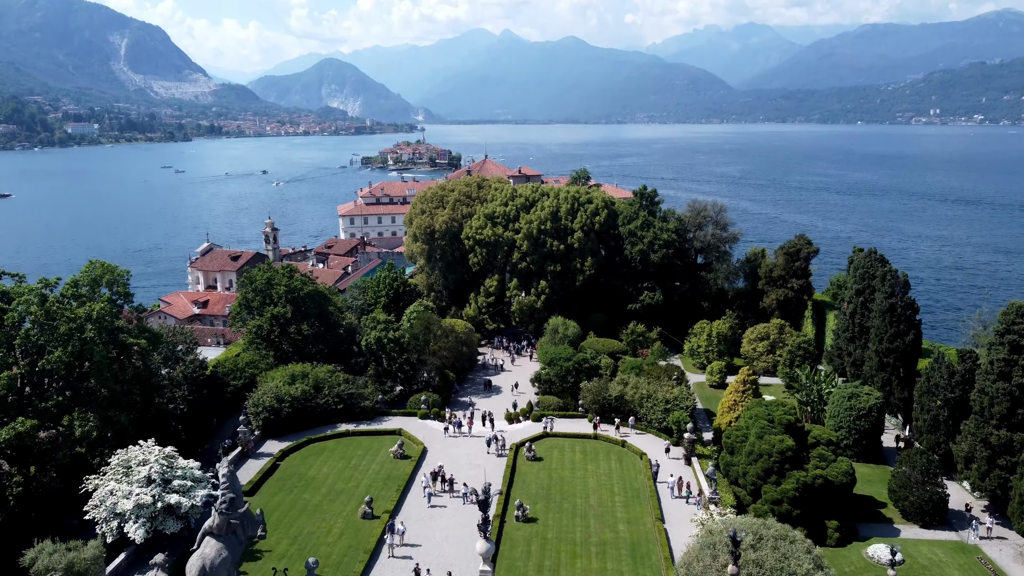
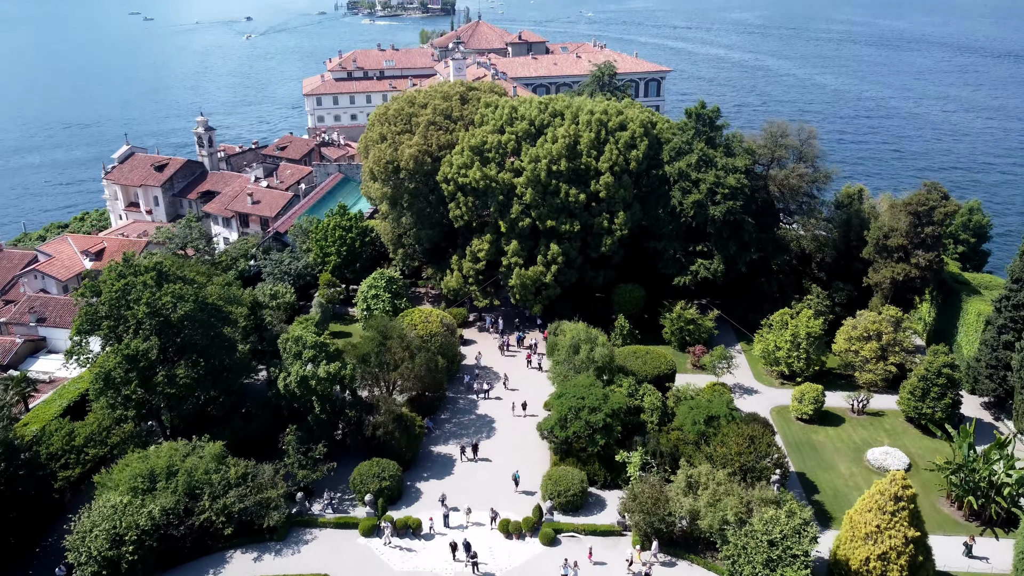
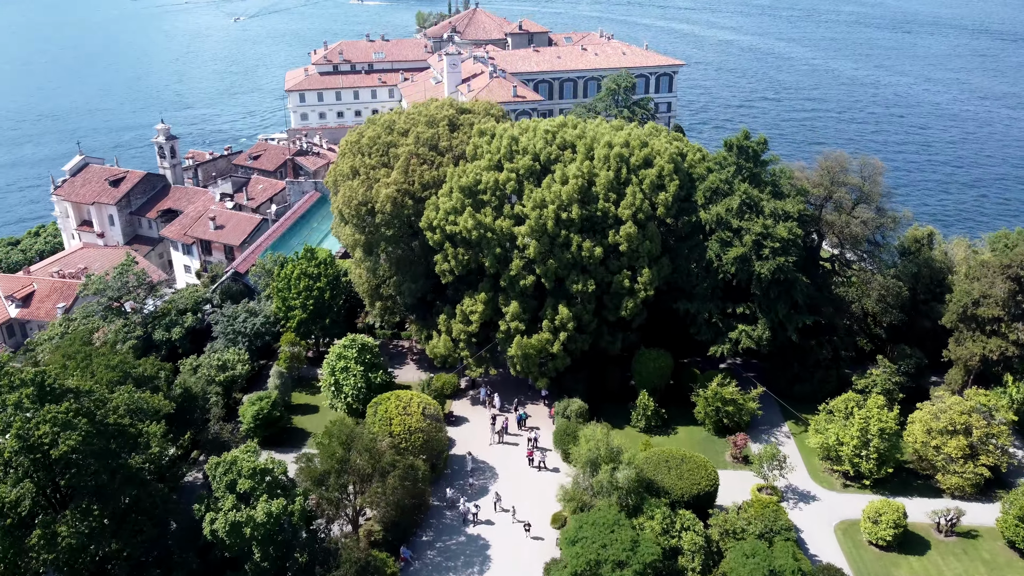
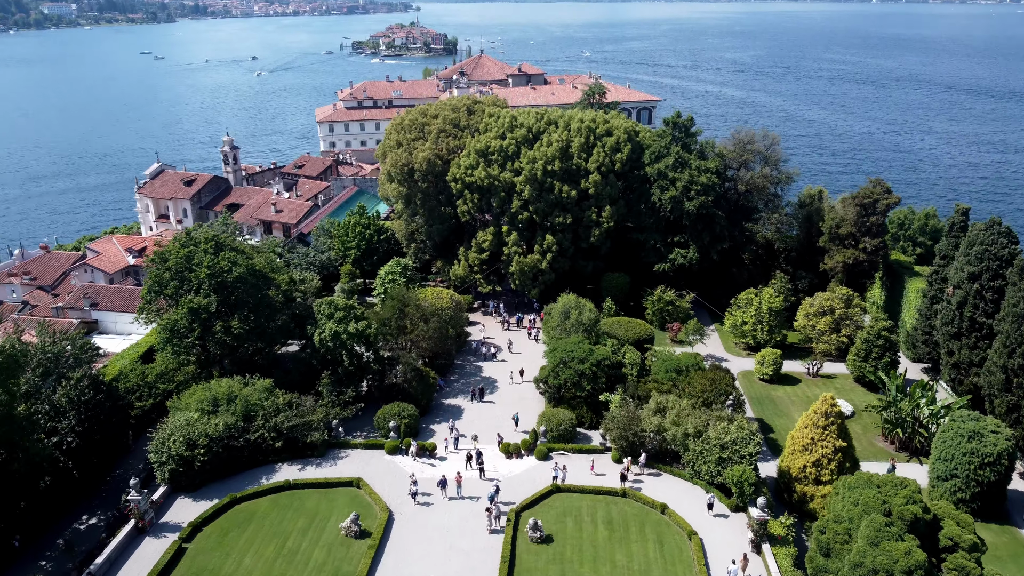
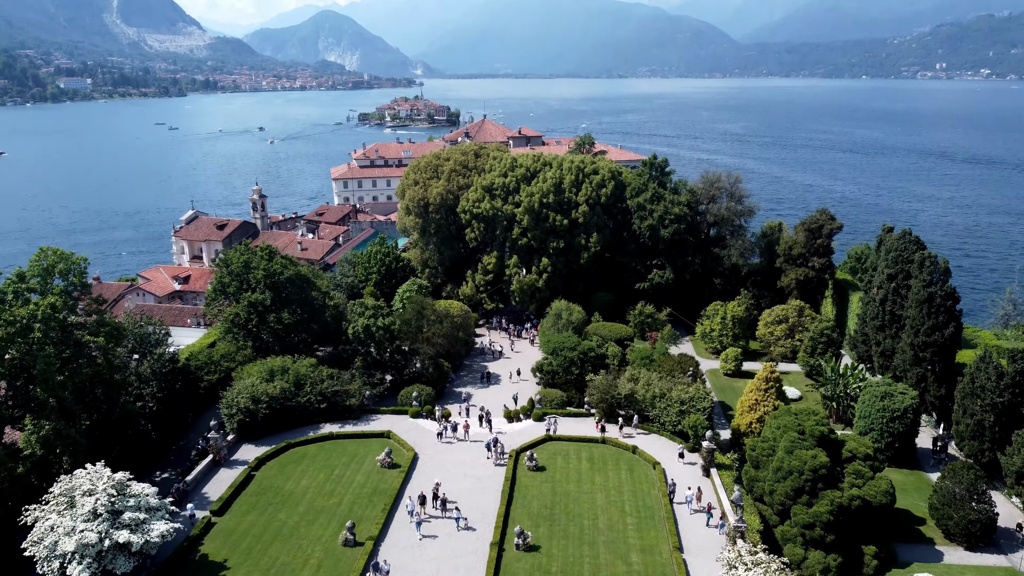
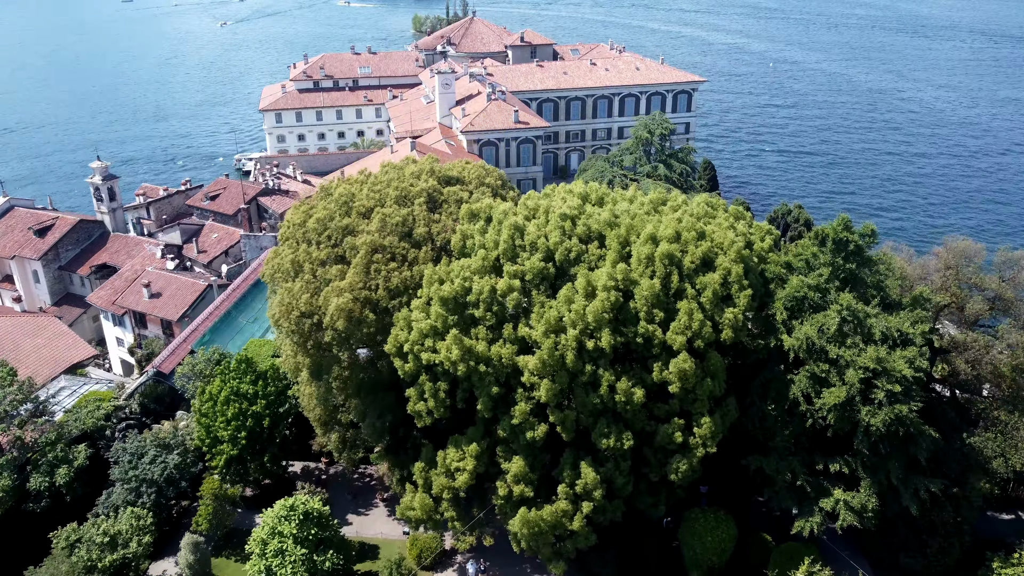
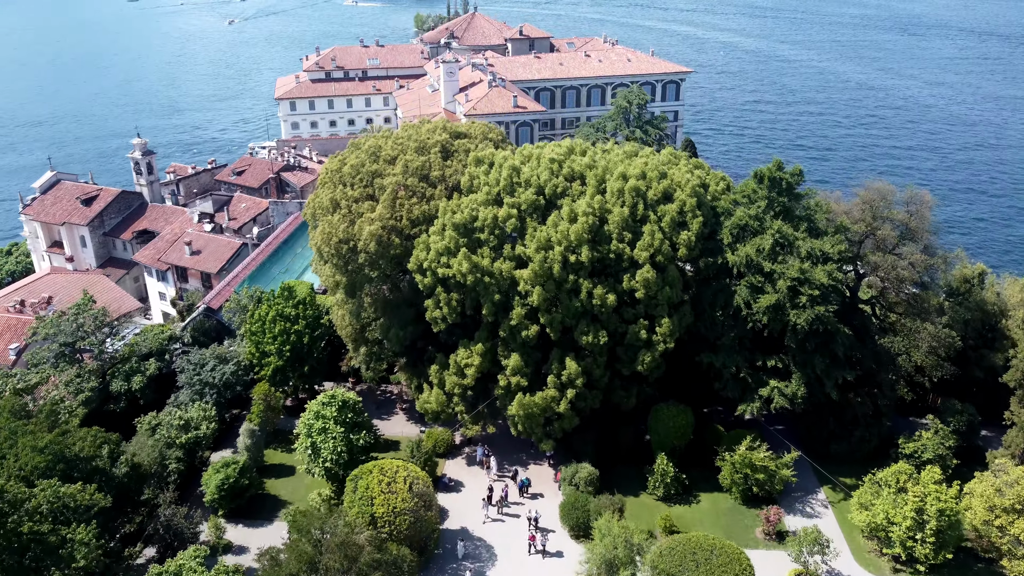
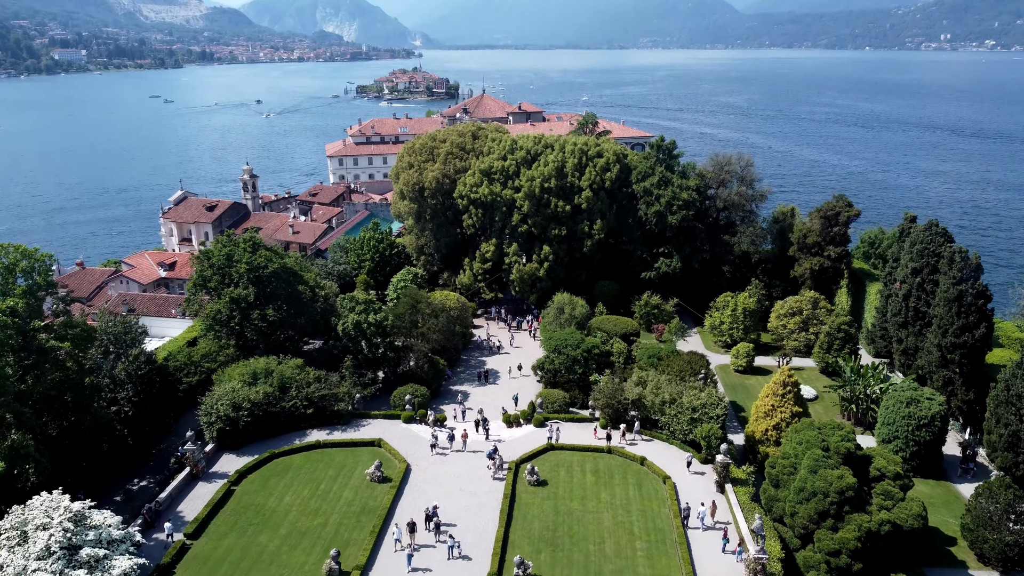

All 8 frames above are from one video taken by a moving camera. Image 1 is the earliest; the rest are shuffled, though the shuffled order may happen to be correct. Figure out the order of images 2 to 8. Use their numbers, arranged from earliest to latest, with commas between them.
5, 8, 4, 2, 3, 7, 6
